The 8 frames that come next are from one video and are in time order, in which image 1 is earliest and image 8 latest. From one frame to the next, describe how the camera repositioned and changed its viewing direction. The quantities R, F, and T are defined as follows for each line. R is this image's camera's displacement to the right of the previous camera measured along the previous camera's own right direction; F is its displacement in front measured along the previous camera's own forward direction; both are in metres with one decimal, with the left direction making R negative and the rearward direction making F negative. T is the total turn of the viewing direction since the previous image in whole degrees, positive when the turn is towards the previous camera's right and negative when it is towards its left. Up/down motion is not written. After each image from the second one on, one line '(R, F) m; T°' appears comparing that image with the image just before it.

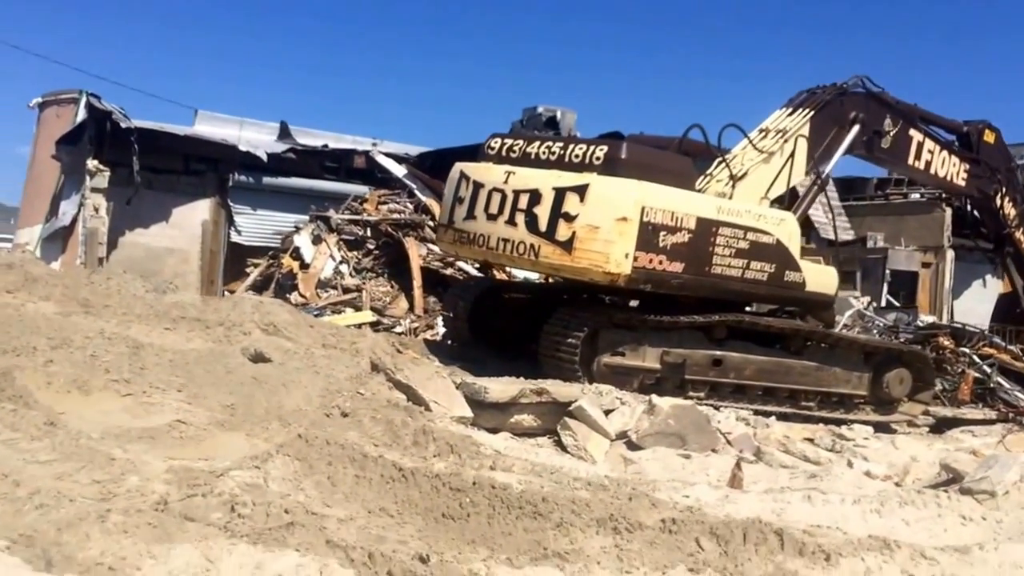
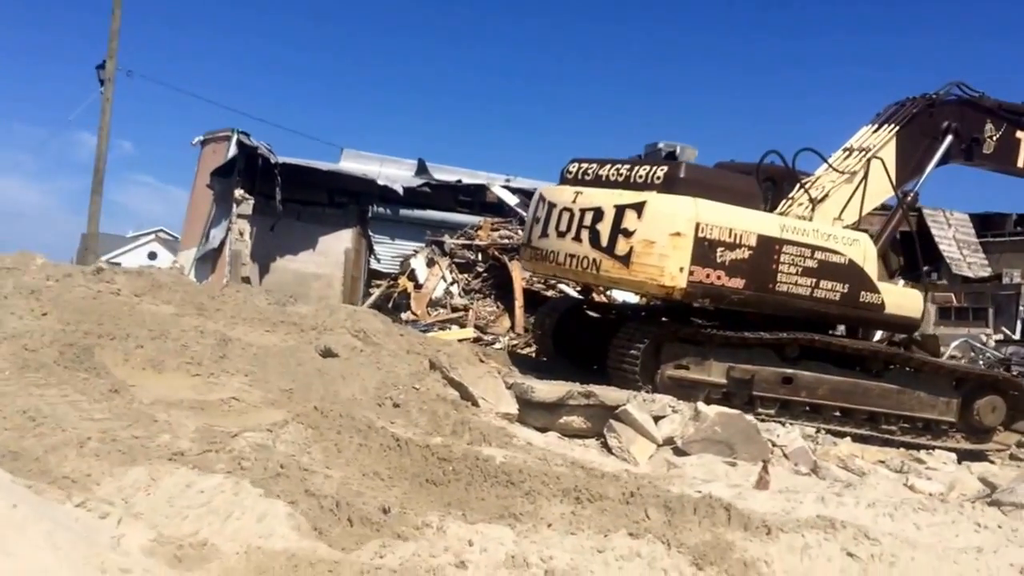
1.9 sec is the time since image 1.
(+1.0, -0.3) m; -11°
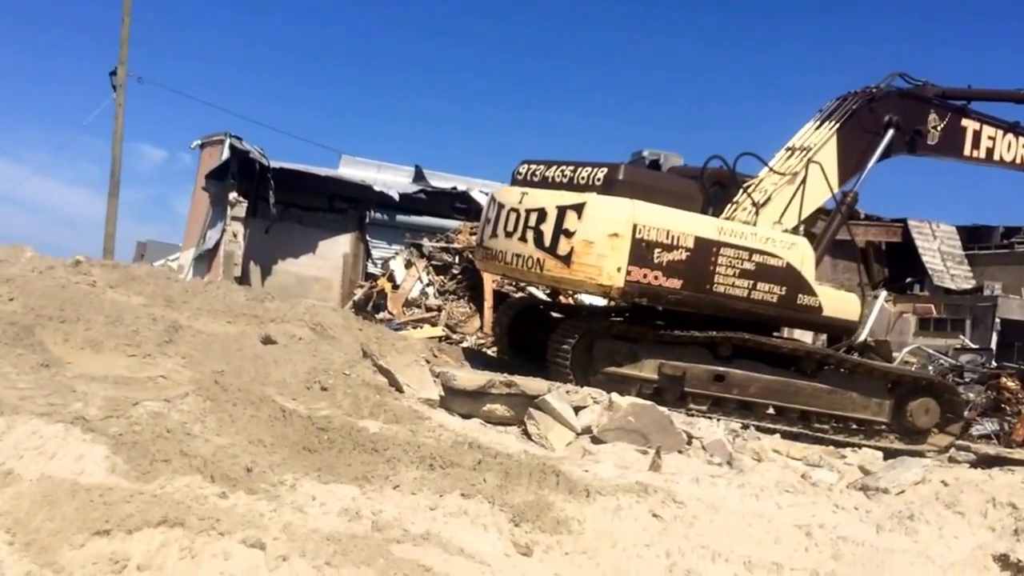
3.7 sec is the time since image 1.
(+0.9, -0.4) m; -3°
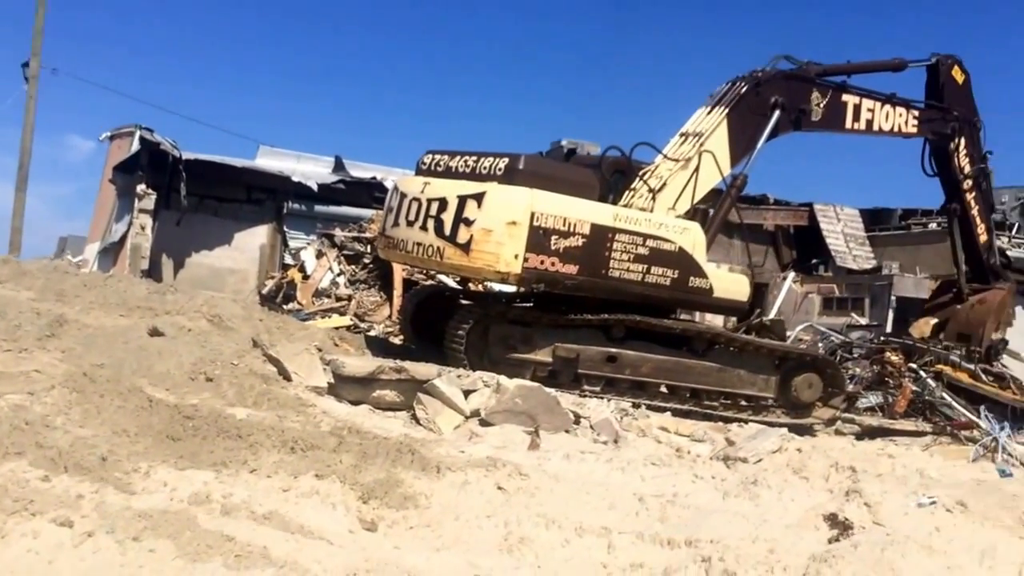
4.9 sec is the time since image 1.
(+0.5, -0.1) m; +3°
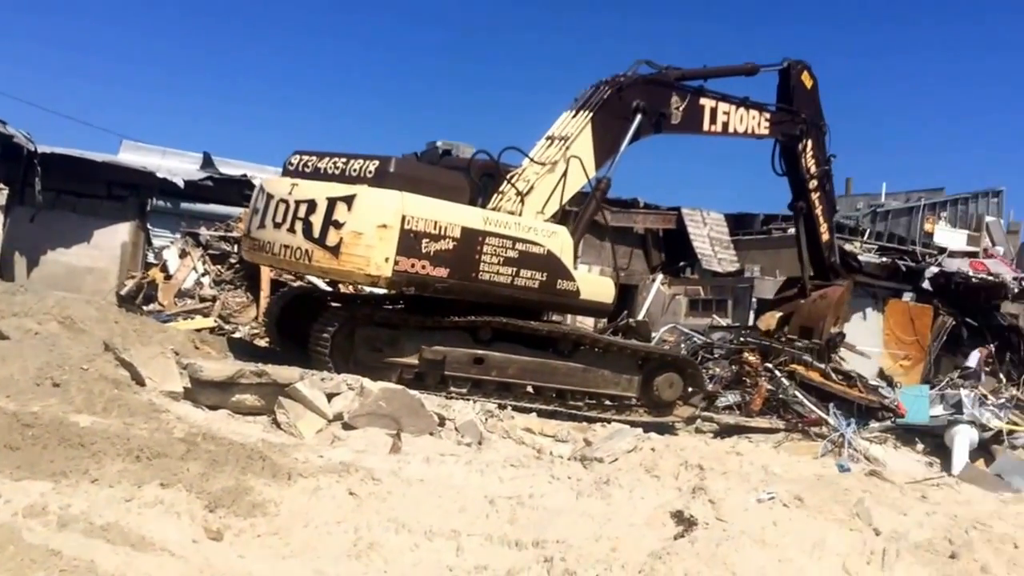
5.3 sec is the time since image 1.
(+0.1, 0.0) m; +6°
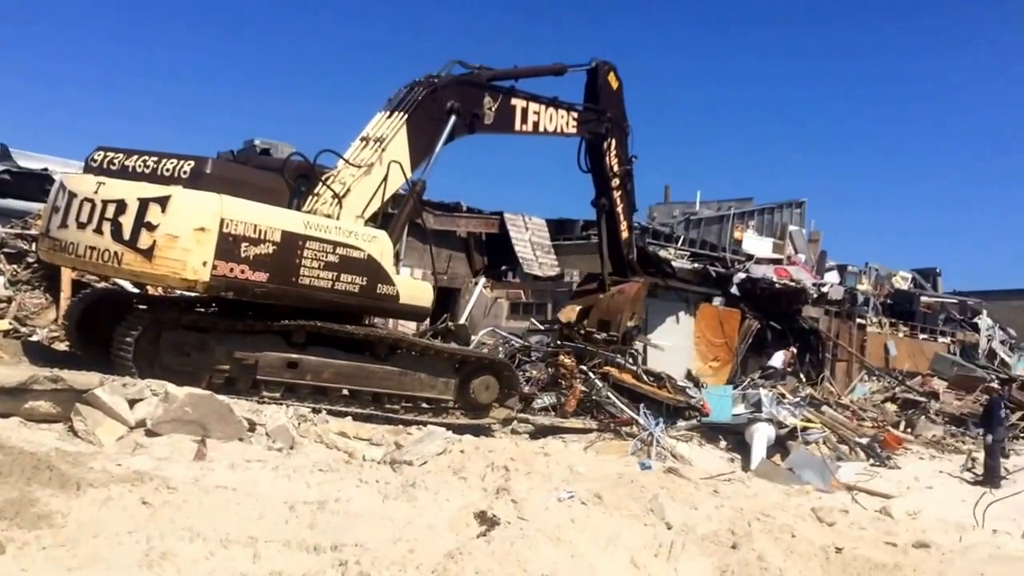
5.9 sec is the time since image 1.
(+0.1, -0.1) m; +9°
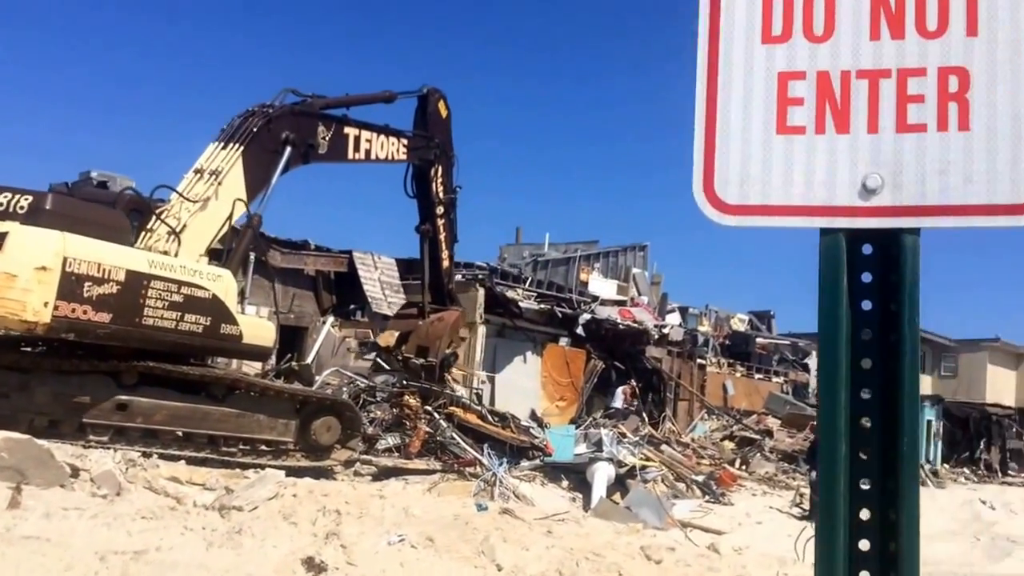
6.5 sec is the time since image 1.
(+0.1, 0.0) m; +8°
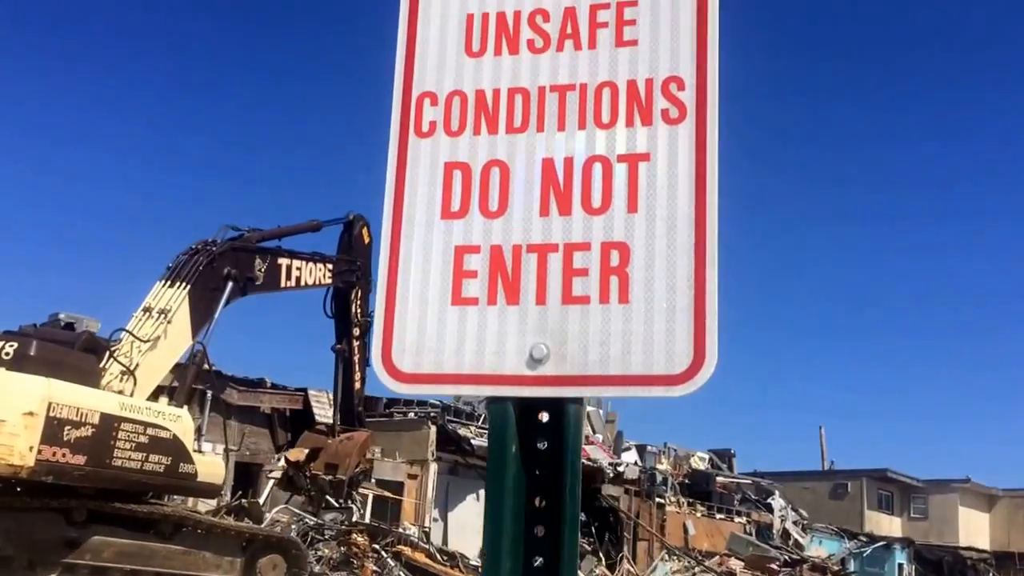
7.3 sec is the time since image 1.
(+0.2, -0.2) m; +1°
